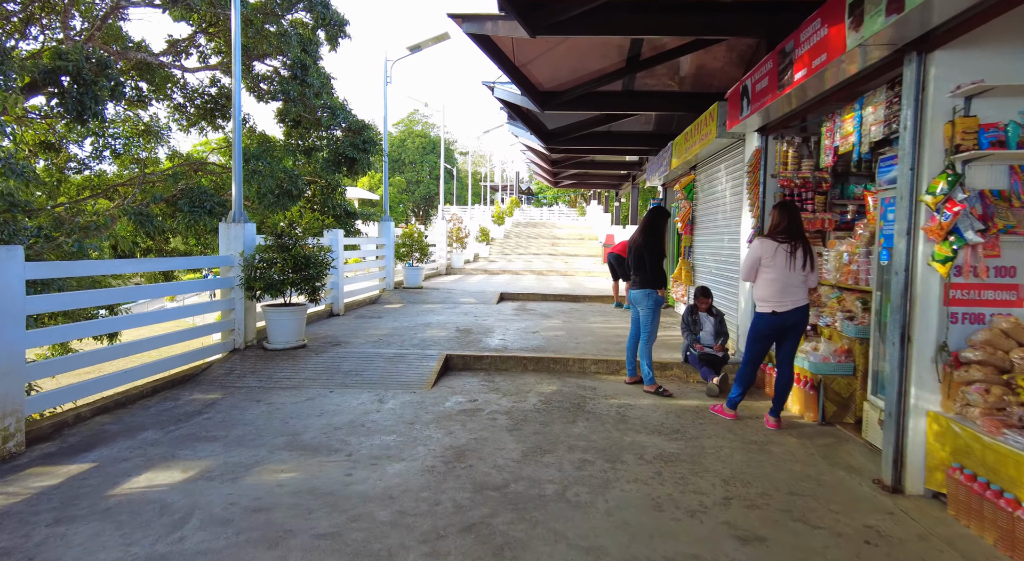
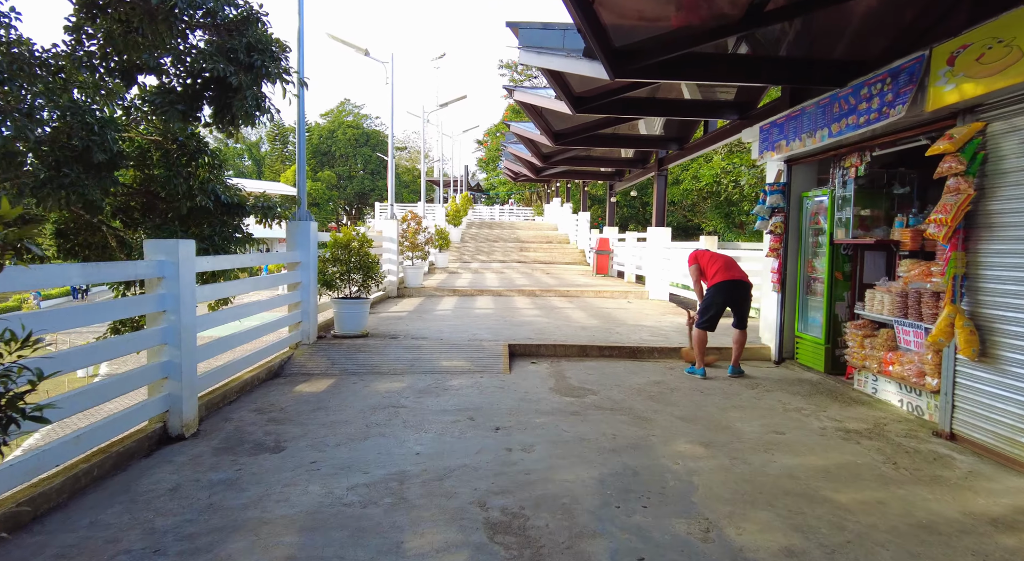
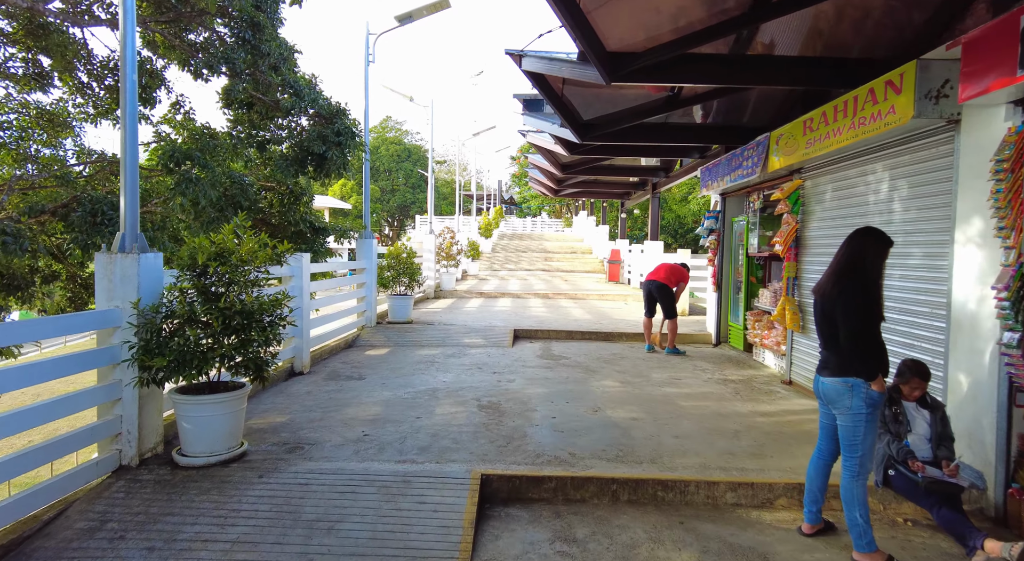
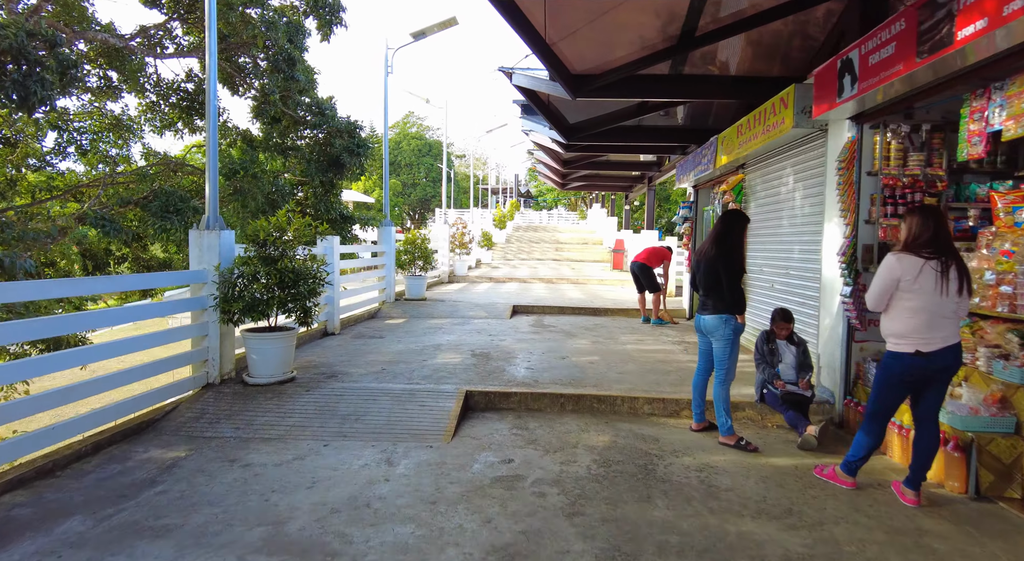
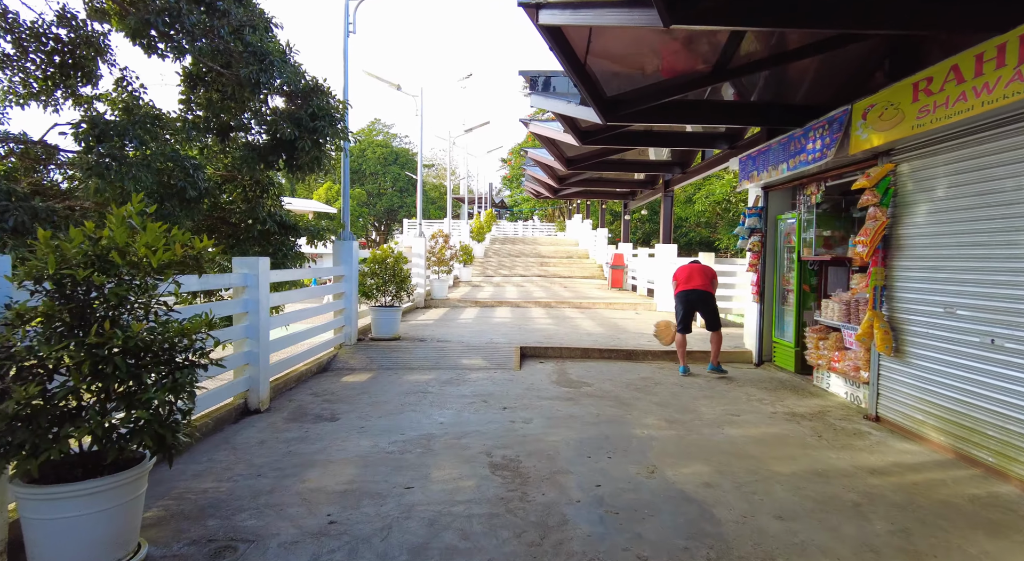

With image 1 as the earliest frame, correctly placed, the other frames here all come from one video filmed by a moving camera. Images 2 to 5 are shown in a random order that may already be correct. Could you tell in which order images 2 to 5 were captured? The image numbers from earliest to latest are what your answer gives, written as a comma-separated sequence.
4, 3, 5, 2
